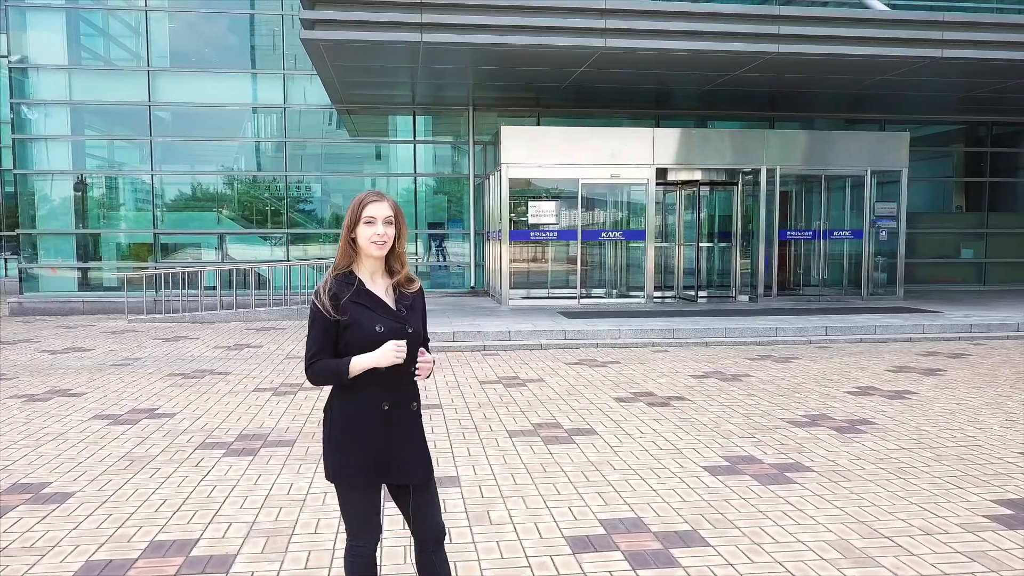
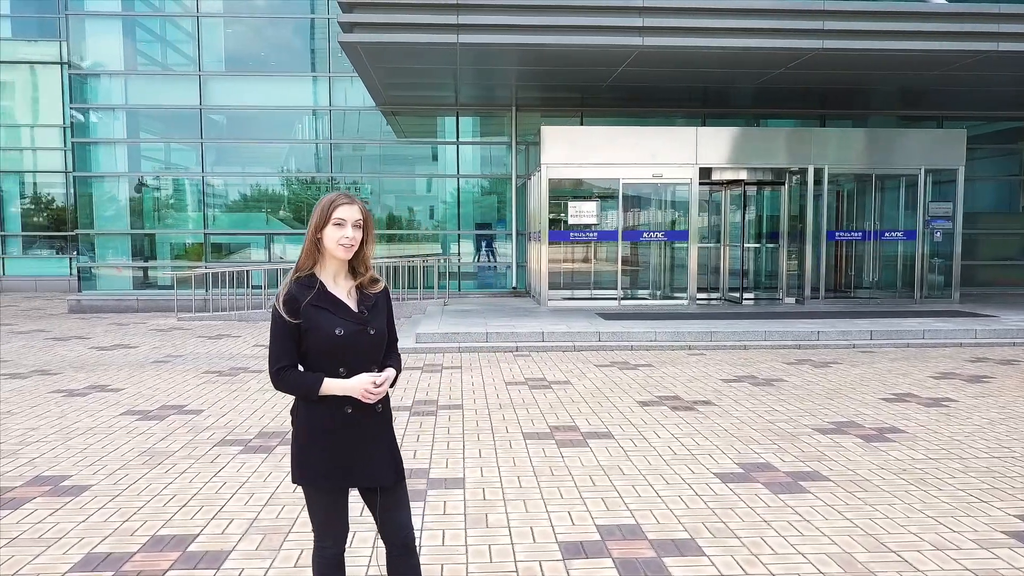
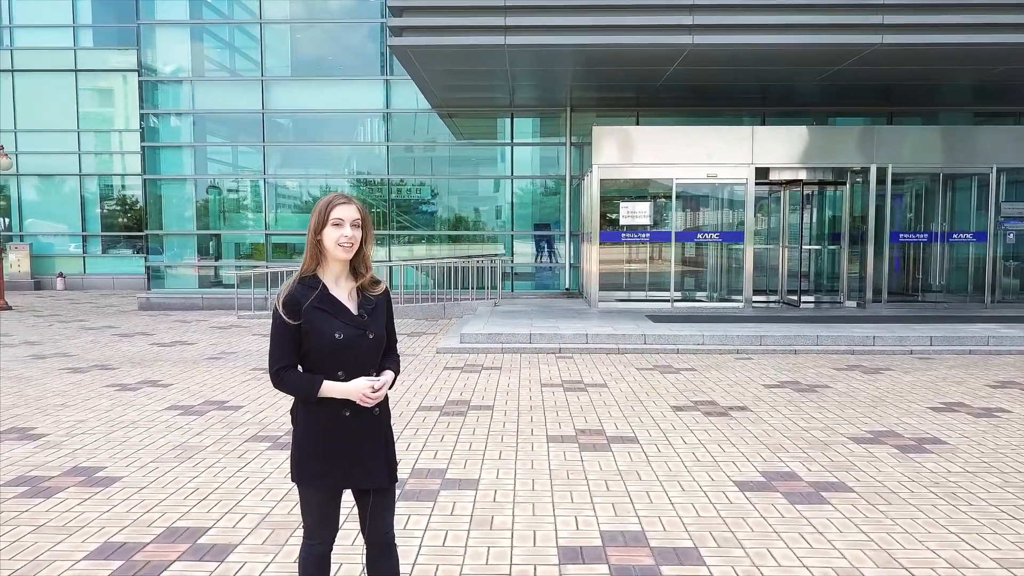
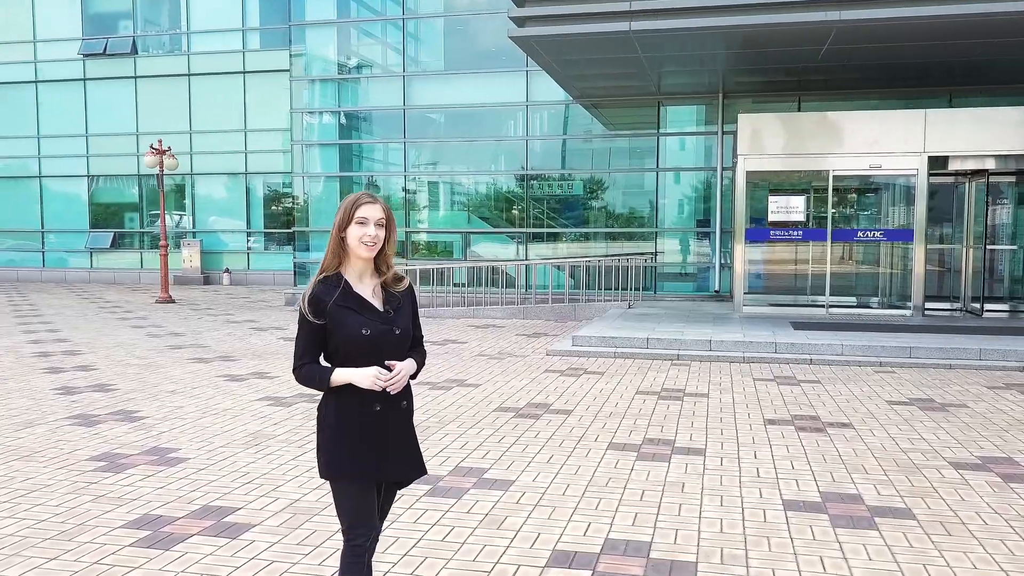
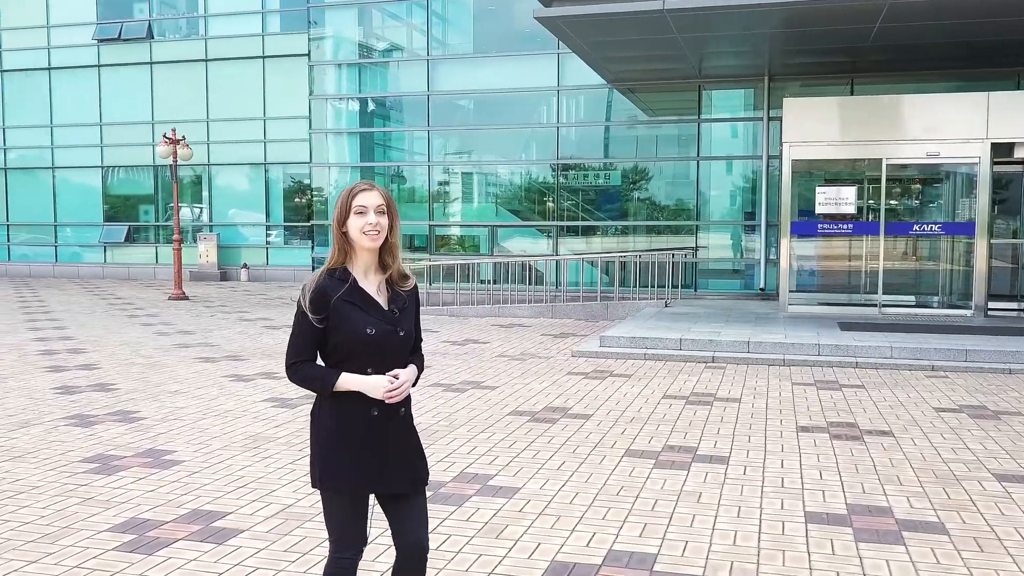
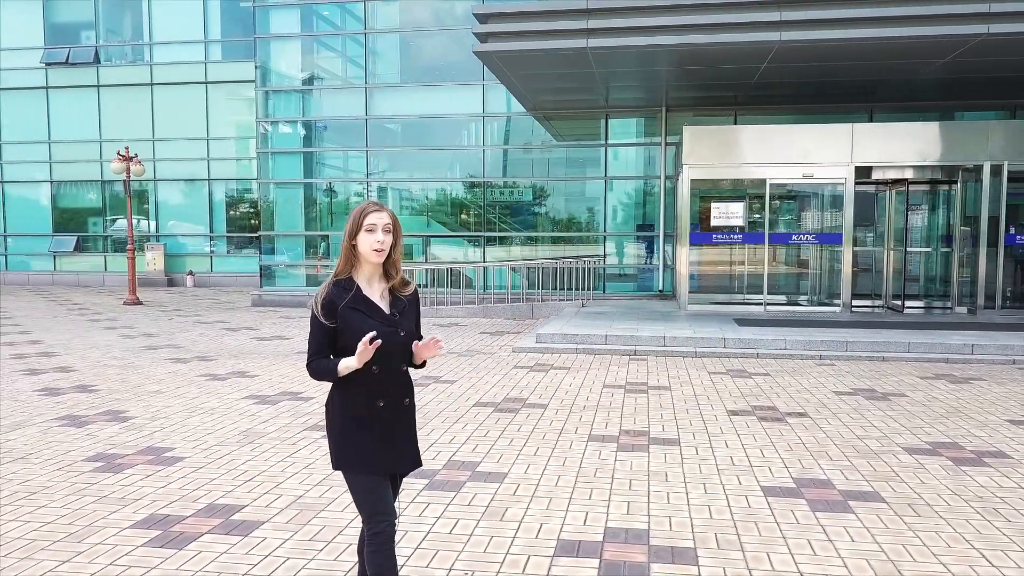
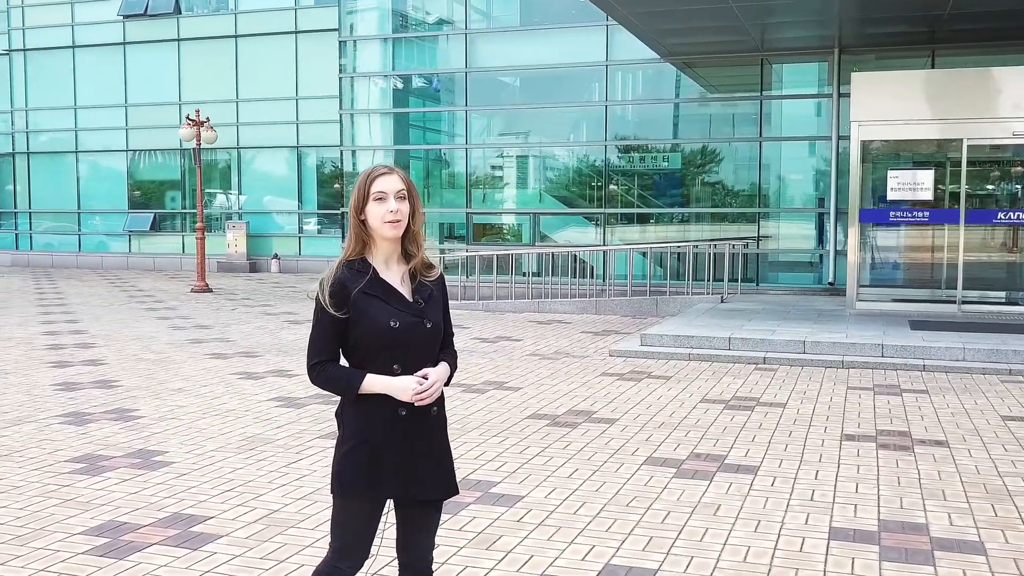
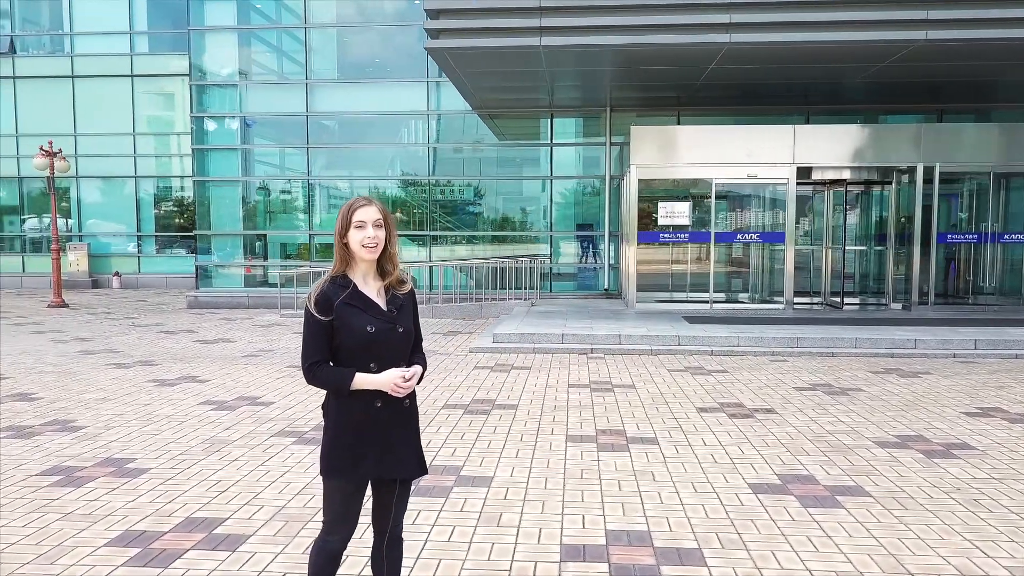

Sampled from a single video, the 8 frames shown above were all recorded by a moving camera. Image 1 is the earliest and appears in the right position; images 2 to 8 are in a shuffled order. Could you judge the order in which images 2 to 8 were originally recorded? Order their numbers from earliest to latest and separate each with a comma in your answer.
2, 3, 8, 6, 4, 5, 7
